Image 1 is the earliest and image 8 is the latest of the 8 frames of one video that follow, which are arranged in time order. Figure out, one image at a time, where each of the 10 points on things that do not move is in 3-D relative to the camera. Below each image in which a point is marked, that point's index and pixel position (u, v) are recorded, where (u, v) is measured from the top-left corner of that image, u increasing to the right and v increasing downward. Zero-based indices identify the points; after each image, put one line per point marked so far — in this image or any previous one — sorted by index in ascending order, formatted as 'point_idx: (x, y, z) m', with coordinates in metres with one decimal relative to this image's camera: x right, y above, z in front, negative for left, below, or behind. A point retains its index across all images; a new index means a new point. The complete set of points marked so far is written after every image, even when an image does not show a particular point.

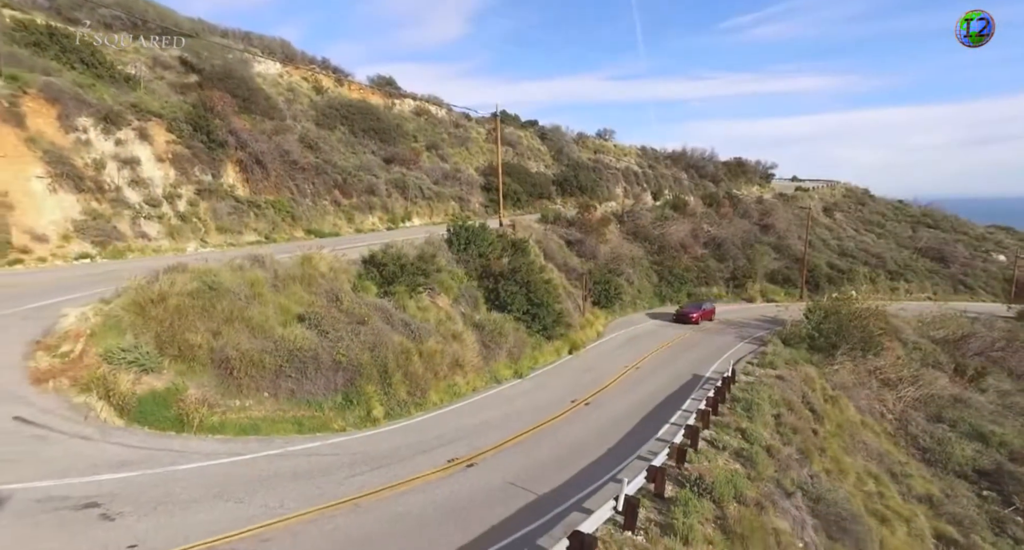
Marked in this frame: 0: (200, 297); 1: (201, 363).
0: (-6.5, -0.4, +11.7) m
1: (-5.7, -1.6, +10.4) m
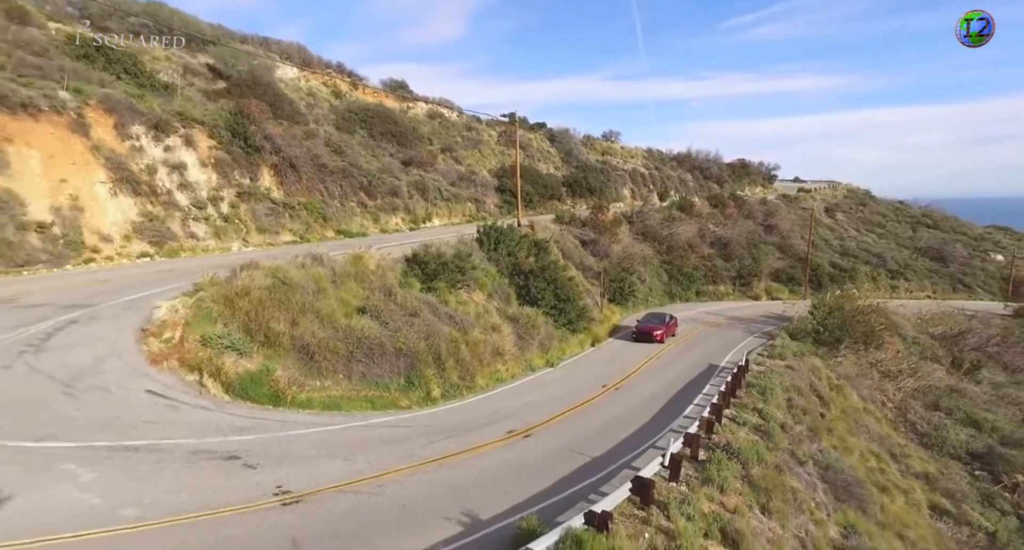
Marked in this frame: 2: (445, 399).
0: (-5.5, -0.3, +13.1) m
1: (-4.8, -1.5, +11.8) m
2: (-1.4, -2.7, +12.7) m
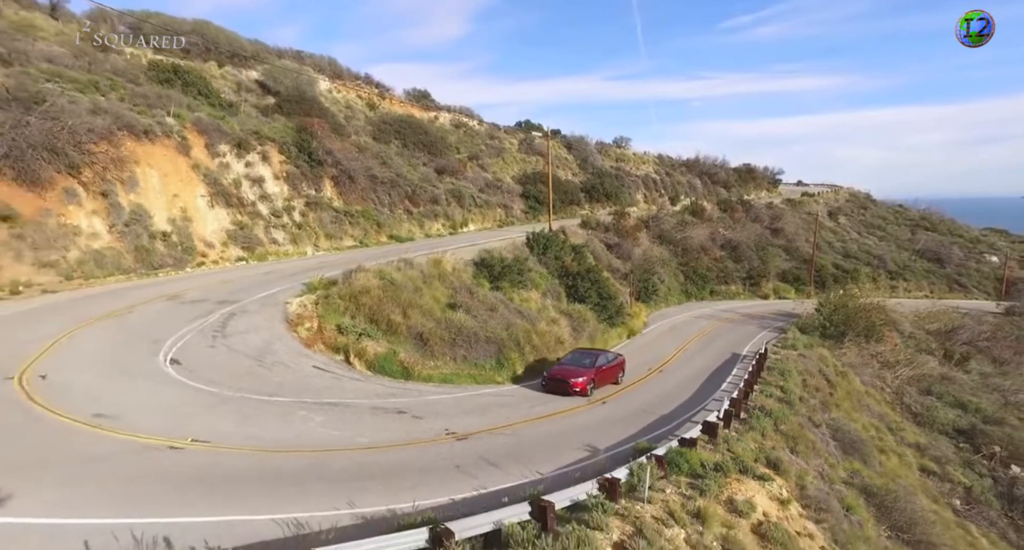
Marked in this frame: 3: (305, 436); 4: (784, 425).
0: (-3.6, -0.4, +16.1) m
1: (-2.9, -1.6, +14.8) m
2: (+0.5, -2.8, +15.7) m
3: (-3.4, -2.7, +9.6) m
4: (+5.9, -3.2, +12.1) m
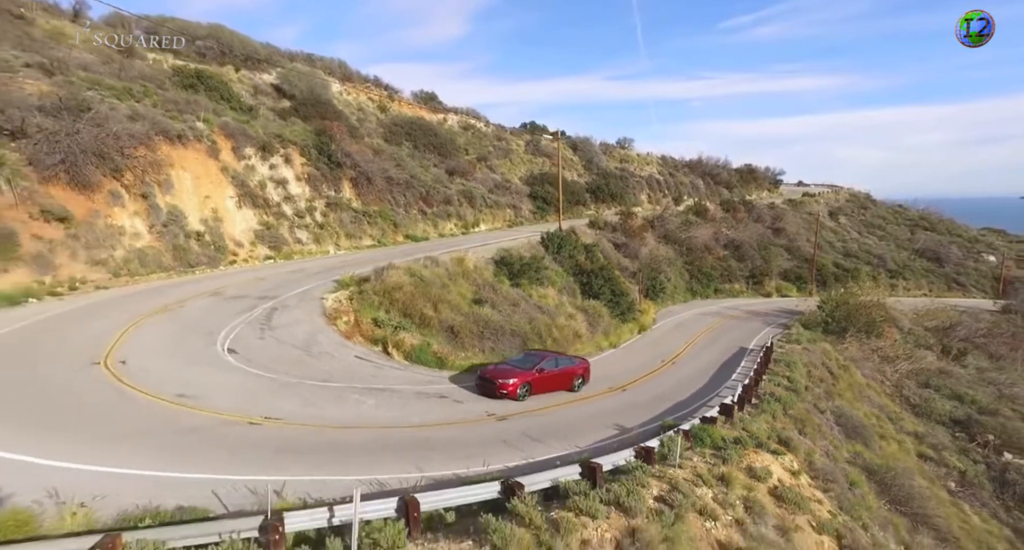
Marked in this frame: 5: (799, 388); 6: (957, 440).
0: (-2.9, -0.3, +17.1) m
1: (-2.2, -1.5, +15.8) m
2: (+1.1, -2.7, +16.7) m
3: (-2.7, -2.6, +10.6) m
4: (+6.6, -3.1, +13.1) m
5: (+7.9, -3.1, +15.4) m
6: (+15.7, -5.8, +19.8) m
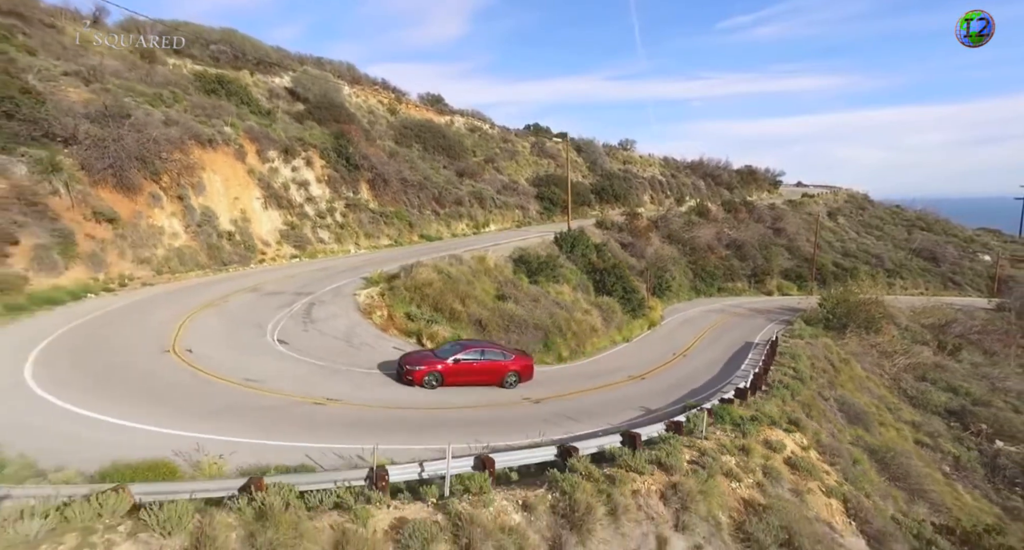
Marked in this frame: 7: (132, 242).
0: (-2.2, -0.2, +18.2) m
1: (-1.5, -1.4, +16.9) m
2: (+1.9, -2.6, +17.8) m
3: (-2.0, -2.5, +11.7) m
4: (+7.3, -3.0, +14.2) m
5: (+8.6, -3.0, +16.6) m
6: (+16.4, -5.7, +20.9) m
7: (-12.8, +1.1, +18.8) m
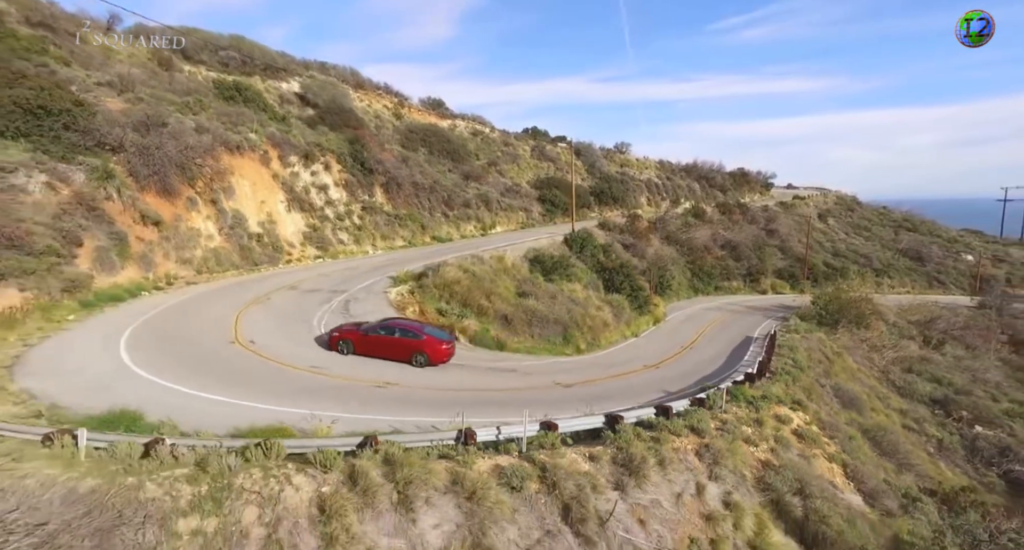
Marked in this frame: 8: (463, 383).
0: (-1.5, -0.2, +19.5) m
1: (-0.7, -1.4, +18.3) m
2: (+2.6, -2.5, +19.2) m
3: (-1.2, -2.5, +13.0) m
4: (+8.1, -3.0, +15.8) m
5: (+9.4, -3.0, +18.1) m
6: (+17.1, -5.7, +22.6) m
7: (-12.1, +1.1, +20.1) m
8: (-1.1, -2.5, +12.9) m
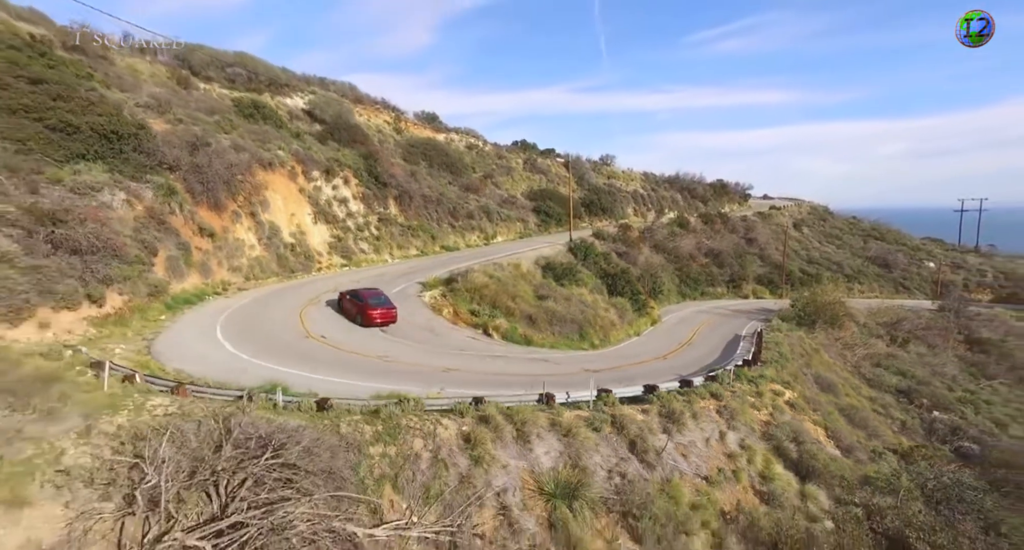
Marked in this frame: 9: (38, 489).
0: (-0.7, -0.4, +22.0) m
1: (+0.1, -1.5, +20.7) m
2: (+3.4, -2.7, +21.7) m
3: (-0.1, -2.6, +15.5) m
4: (+9.0, -3.1, +18.5) m
5: (+10.2, -3.1, +20.9) m
6: (+17.8, -5.8, +25.6) m
7: (-11.3, +0.8, +22.1) m
8: (-0.1, -2.6, +15.3) m
9: (-5.8, -2.6, +7.0) m
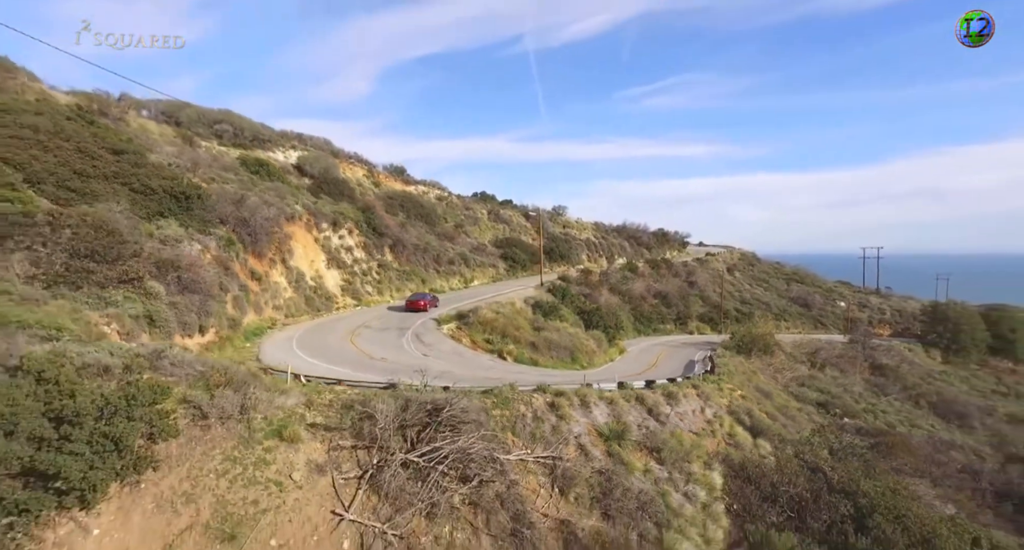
0: (-0.5, -2.1, +26.6) m
1: (+0.4, -3.1, +25.4) m
2: (+3.6, -4.4, +26.7) m
3: (+0.7, -3.7, +20.1) m
4: (+9.5, -4.5, +24.0) m
5: (+10.4, -4.7, +26.5) m
6: (+17.5, -7.8, +31.8) m
7: (-11.1, -0.9, +25.8) m
8: (+0.8, -3.7, +20.0) m
9: (-4.1, -3.1, +11.1) m
